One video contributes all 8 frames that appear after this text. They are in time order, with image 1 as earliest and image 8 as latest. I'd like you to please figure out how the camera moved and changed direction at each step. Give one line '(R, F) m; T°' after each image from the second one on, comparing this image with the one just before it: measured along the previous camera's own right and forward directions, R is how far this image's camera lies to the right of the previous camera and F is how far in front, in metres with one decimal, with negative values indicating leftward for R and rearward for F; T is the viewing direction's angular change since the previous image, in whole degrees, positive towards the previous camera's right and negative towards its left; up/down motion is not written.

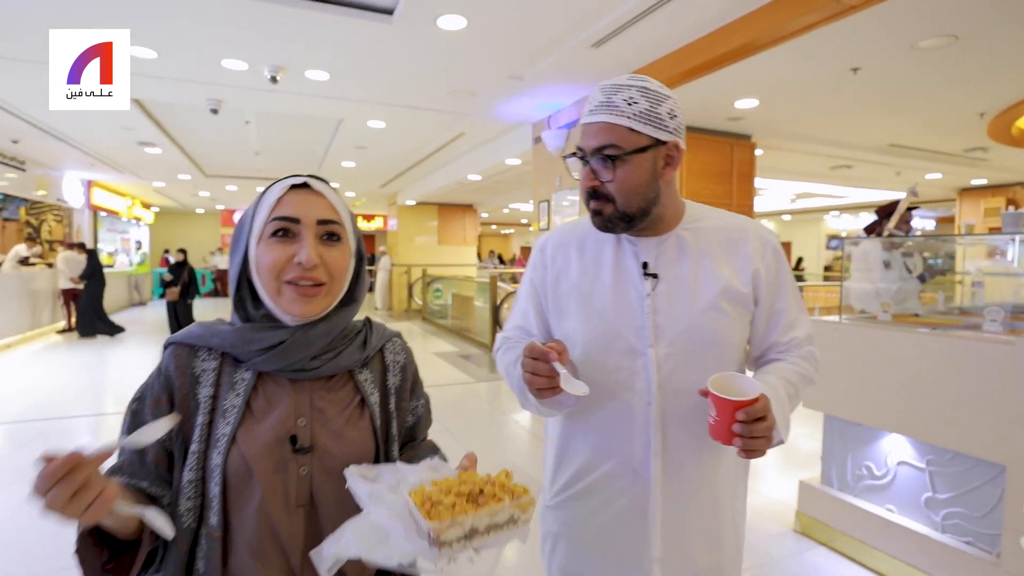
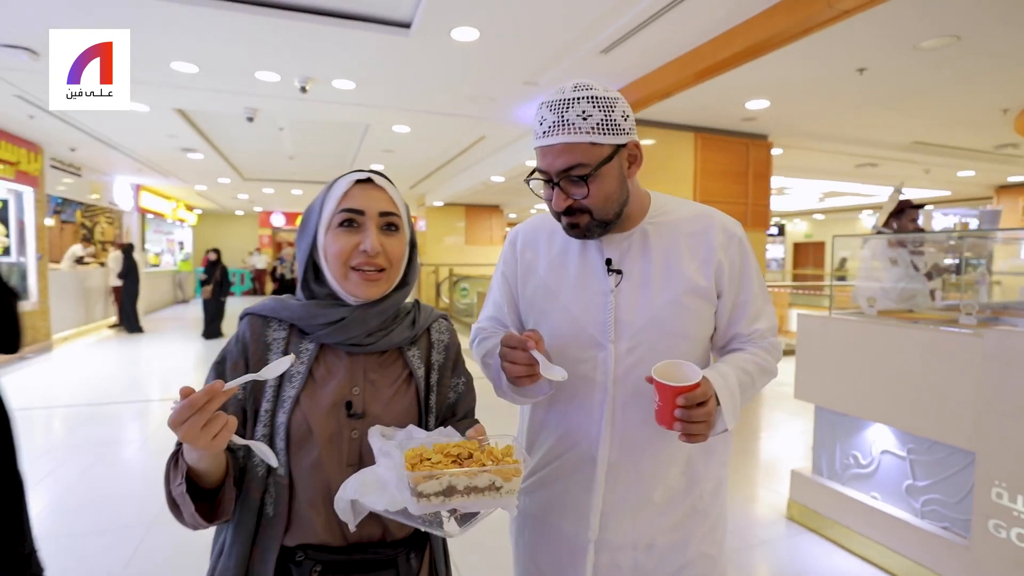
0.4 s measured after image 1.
(+0.1, -0.2) m; -3°
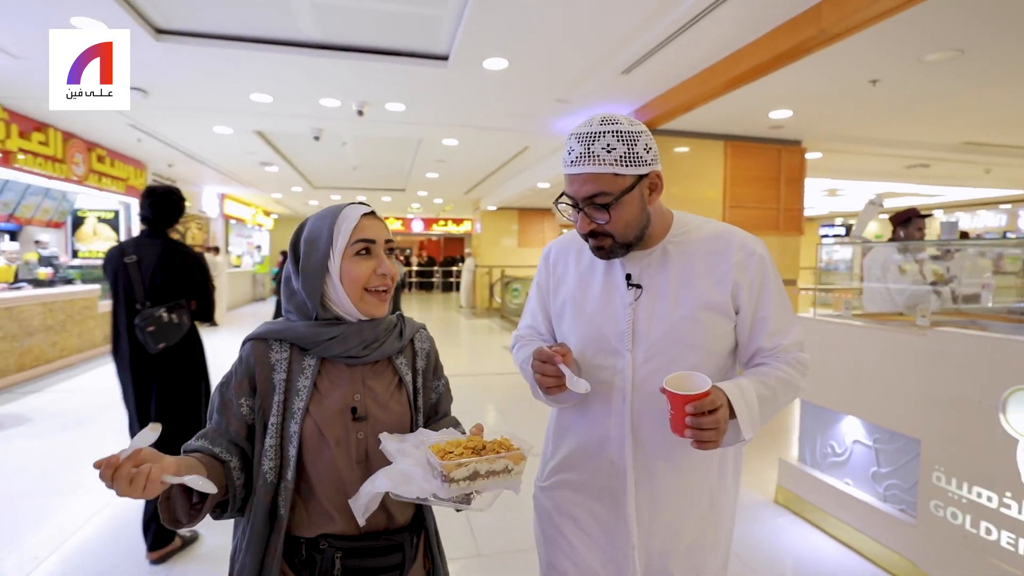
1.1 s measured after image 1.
(+0.2, -0.3) m; -7°
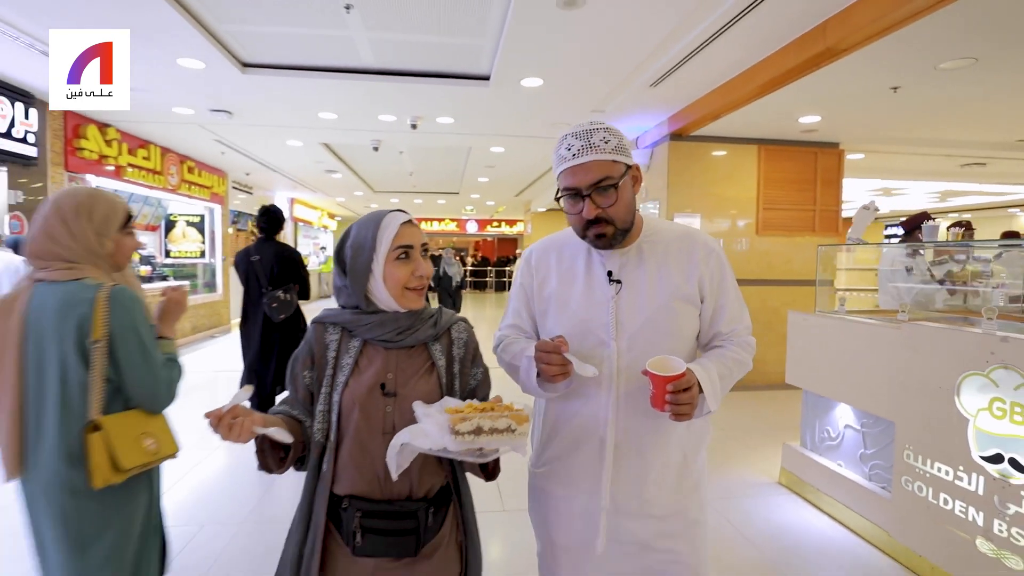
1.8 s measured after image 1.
(+0.2, -0.3) m; -6°
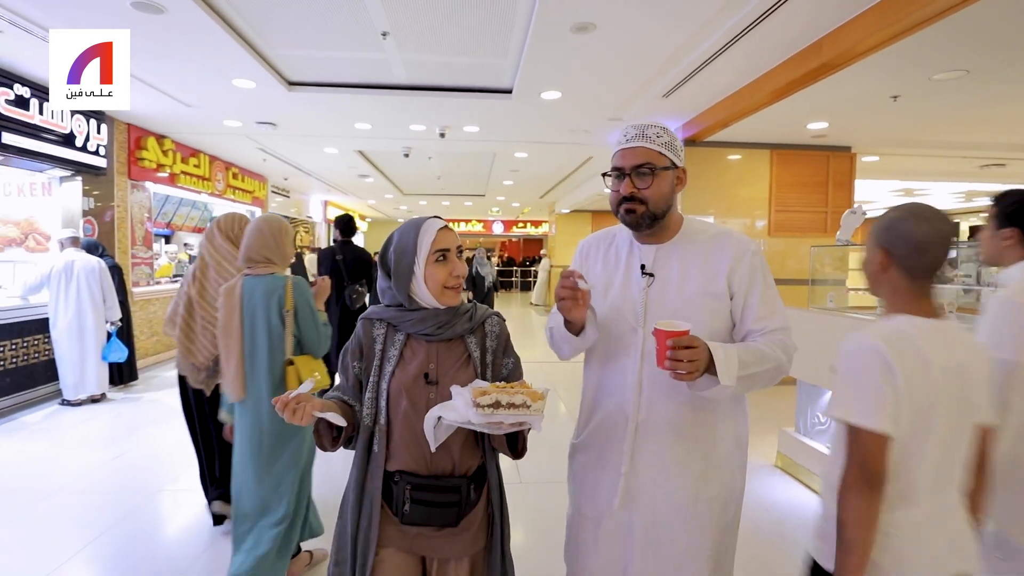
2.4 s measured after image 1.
(+0.1, -0.3) m; -3°
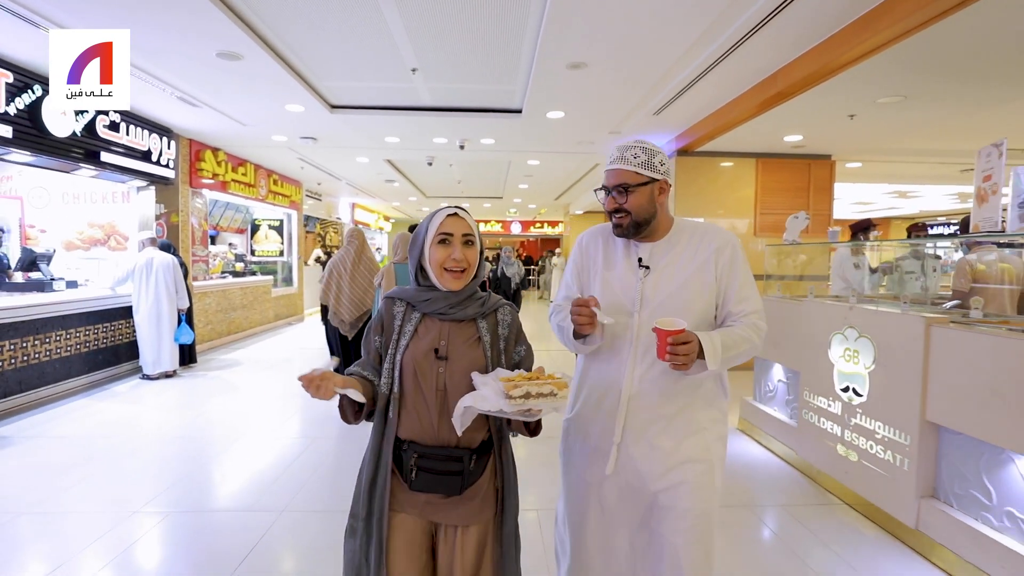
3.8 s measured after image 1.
(+0.1, -0.6) m; -2°
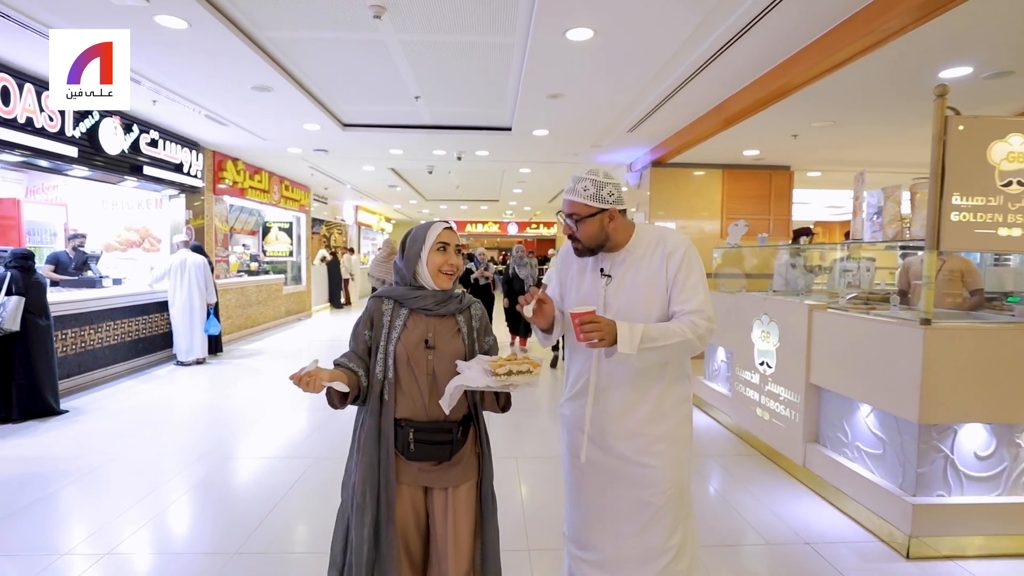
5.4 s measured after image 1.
(+0.1, -0.6) m; 0°
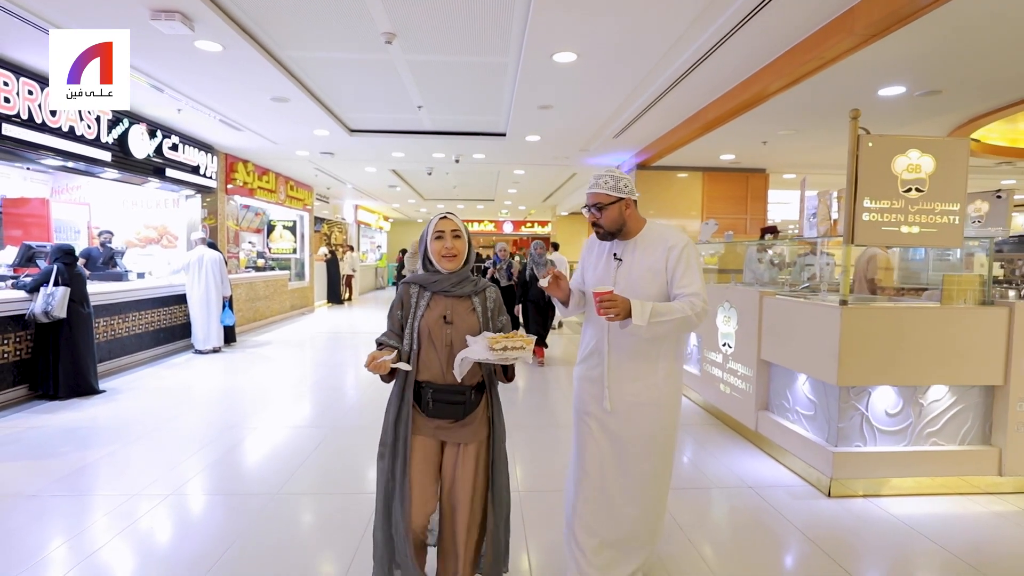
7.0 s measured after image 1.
(0.0, -0.4) m; 0°
